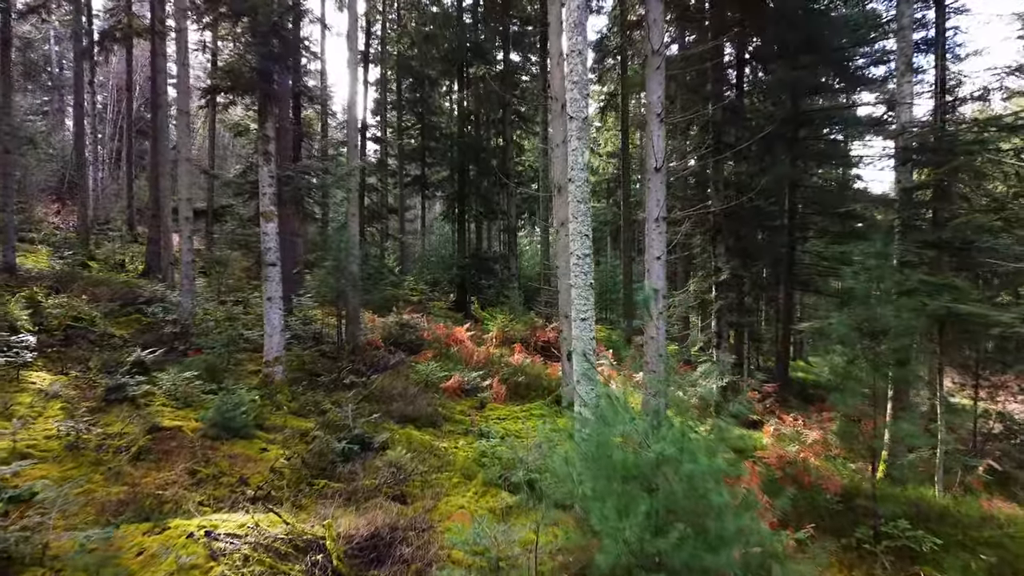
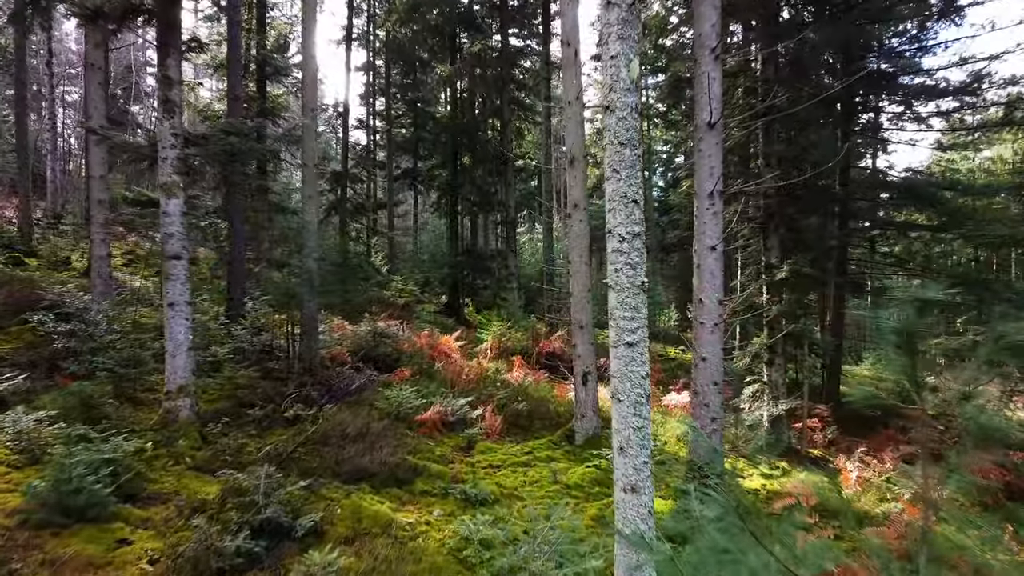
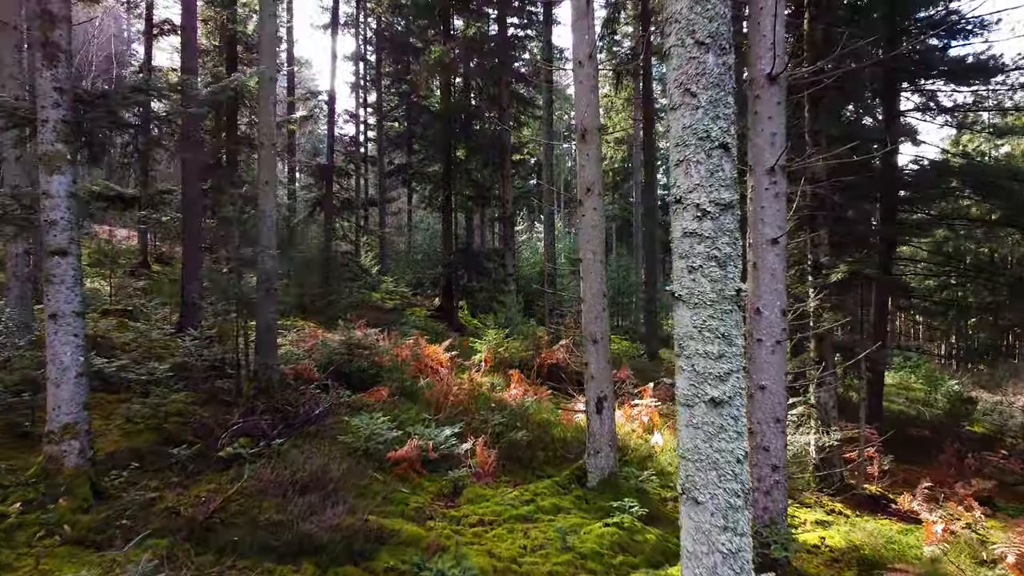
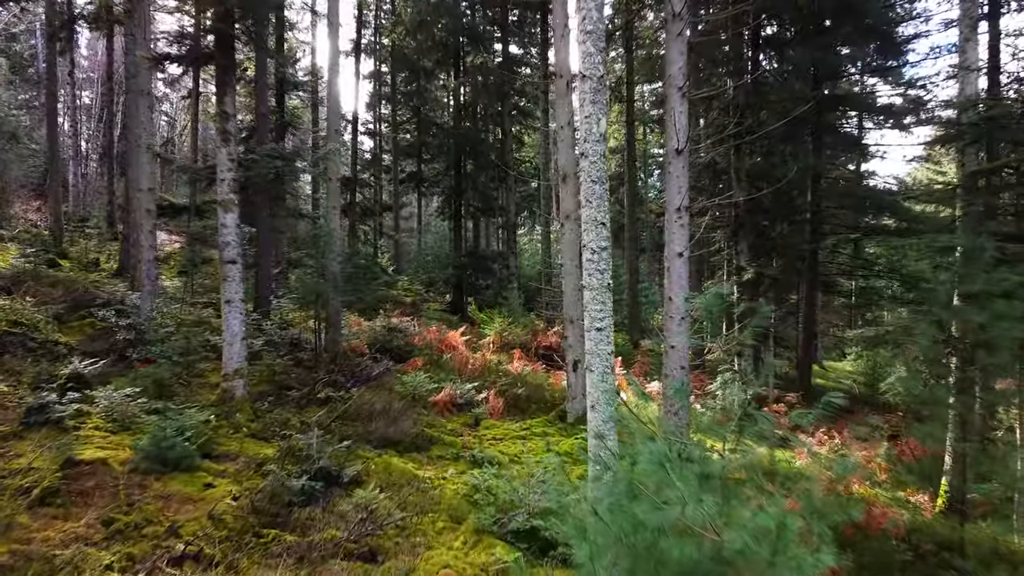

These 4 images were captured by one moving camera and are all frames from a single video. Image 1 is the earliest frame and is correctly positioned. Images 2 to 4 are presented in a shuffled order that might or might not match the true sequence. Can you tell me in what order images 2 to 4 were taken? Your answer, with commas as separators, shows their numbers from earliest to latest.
4, 2, 3
